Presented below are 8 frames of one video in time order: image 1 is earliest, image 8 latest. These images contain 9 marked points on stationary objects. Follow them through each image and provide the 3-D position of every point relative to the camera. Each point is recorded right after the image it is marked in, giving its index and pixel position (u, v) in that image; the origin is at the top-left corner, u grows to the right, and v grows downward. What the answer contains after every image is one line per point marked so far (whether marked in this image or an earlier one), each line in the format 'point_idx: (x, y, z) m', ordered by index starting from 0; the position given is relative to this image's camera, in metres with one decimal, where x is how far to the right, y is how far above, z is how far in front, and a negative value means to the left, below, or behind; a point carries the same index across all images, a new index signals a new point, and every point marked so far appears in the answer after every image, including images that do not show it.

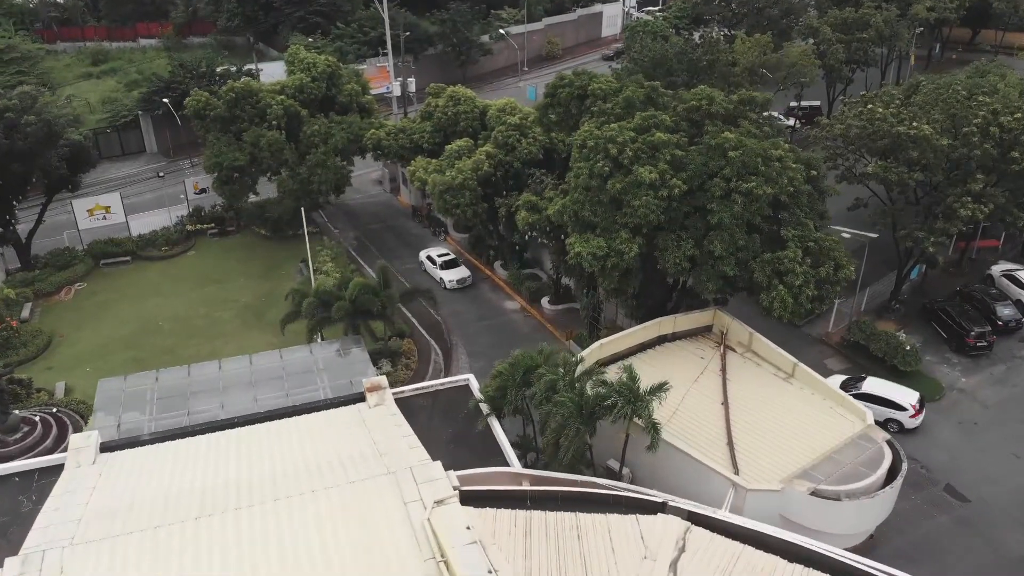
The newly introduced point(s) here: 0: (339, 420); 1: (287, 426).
0: (-4.3, -3.3, +19.3) m
1: (-5.6, -3.4, +19.3) m
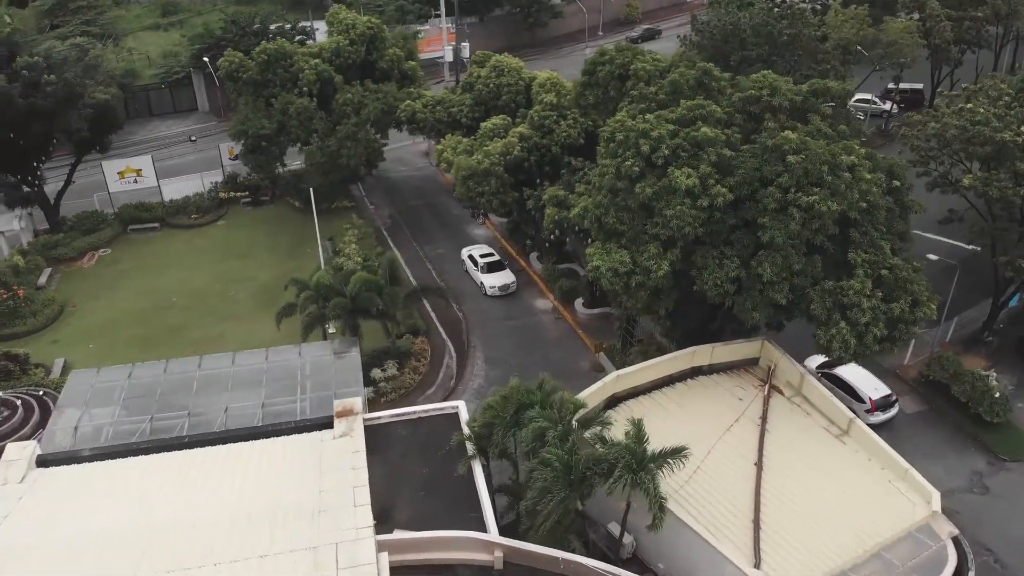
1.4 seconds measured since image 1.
0: (-4.6, -3.5, +16.7) m
1: (-5.9, -3.5, +16.9) m
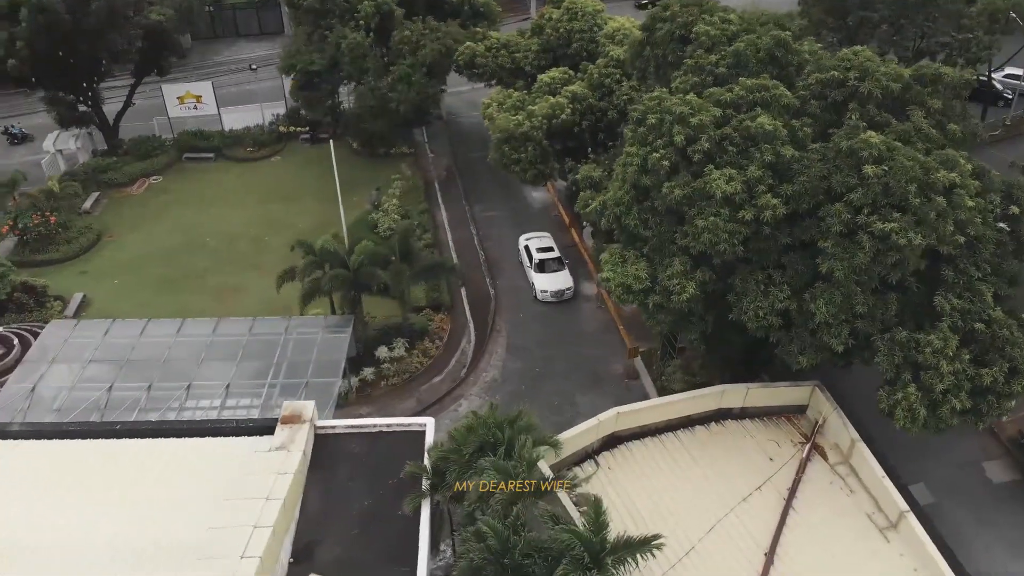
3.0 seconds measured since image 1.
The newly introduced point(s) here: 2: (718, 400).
0: (-5.4, -3.3, +14.6) m
1: (-6.6, -3.1, +14.9) m
2: (+4.2, -2.3, +16.2) m
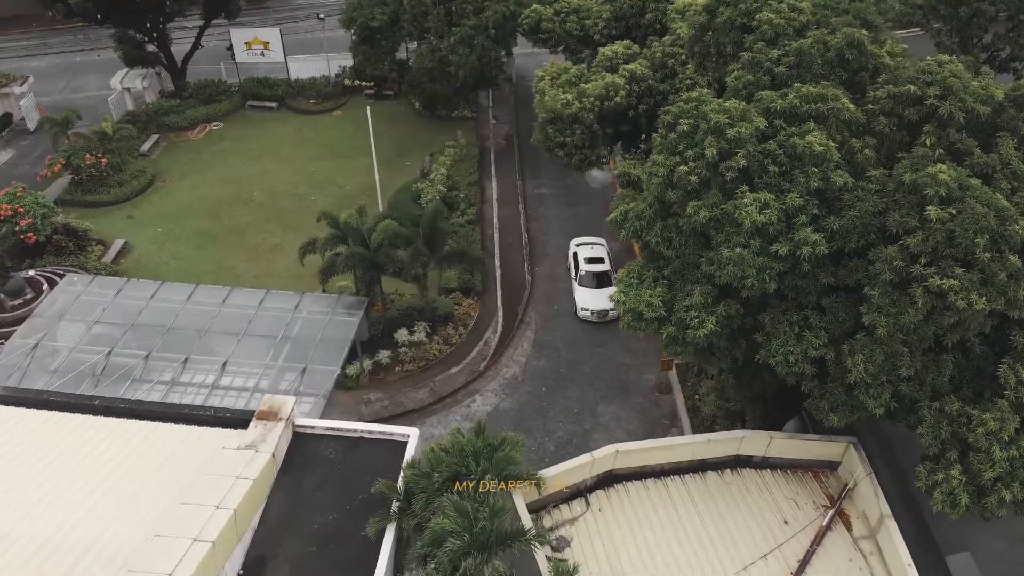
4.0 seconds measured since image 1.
0: (-5.7, -3.0, +13.8) m
1: (-6.9, -2.7, +14.3) m
2: (+4.0, -2.9, +14.4) m
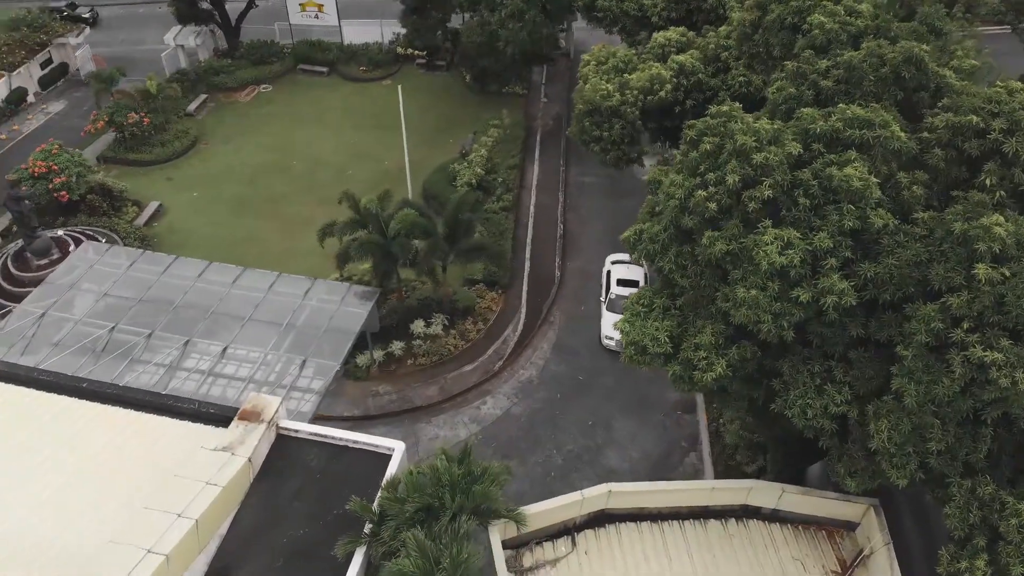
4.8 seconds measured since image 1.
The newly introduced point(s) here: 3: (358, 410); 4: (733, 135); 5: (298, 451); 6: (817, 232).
0: (-6.0, -2.8, +13.3) m
1: (-7.1, -2.5, +13.9) m
2: (+3.8, -3.4, +13.2) m
3: (-3.8, -3.0, +19.6) m
4: (+3.3, +2.2, +11.7) m
5: (-3.8, -2.9, +14.2) m
6: (+4.2, +0.8, +10.8) m
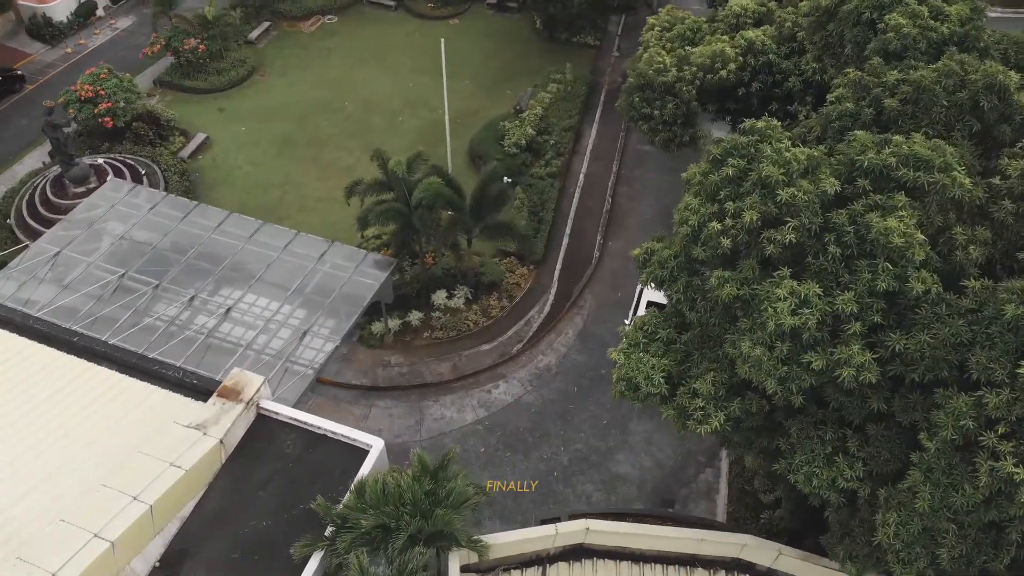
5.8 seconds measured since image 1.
0: (-6.3, -2.3, +13.0) m
1: (-7.3, -1.8, +13.6) m
2: (+3.3, -3.9, +11.9) m
3: (-3.5, -2.2, +19.0) m
4: (+3.2, +1.6, +10.0) m
5: (-4.1, -2.5, +13.7) m
6: (+3.9, 0.0, +9.2) m
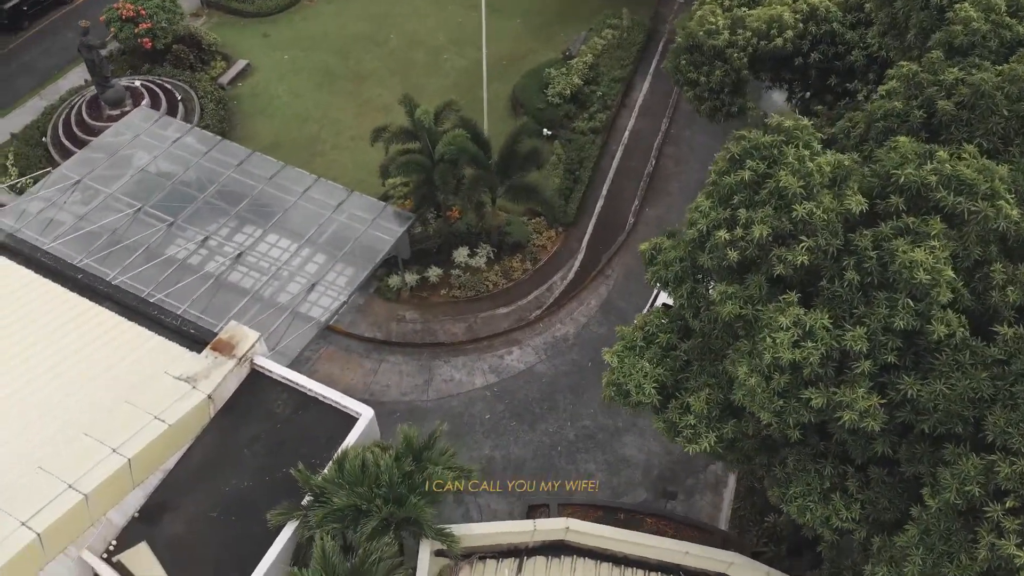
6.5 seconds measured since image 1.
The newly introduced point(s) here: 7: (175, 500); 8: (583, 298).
0: (-6.4, -1.4, +12.9) m
1: (-7.3, -0.8, +13.5) m
2: (+3.0, -4.0, +11.3) m
3: (-3.1, -1.0, +18.6) m
4: (+3.2, +1.4, +9.0) m
5: (-4.1, -1.8, +13.5) m
6: (+3.6, -0.3, +8.2) m
7: (-5.2, -3.3, +12.3) m
8: (+1.7, -0.2, +19.5) m
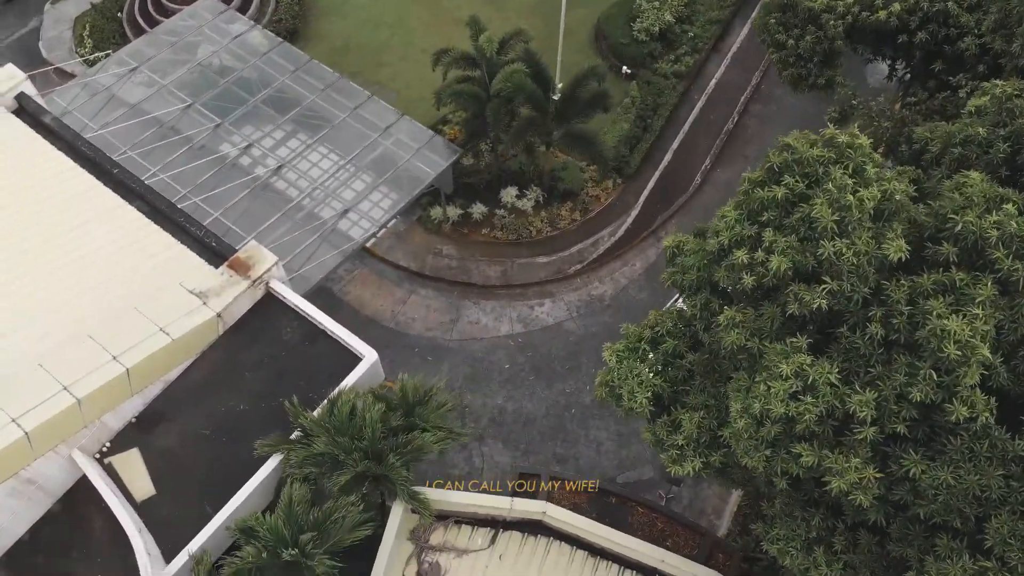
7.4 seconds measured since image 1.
0: (-6.1, +0.1, +12.9) m
1: (-6.8, +1.0, +13.5) m
2: (+2.5, -4.0, +10.9) m
3: (-2.3, +0.6, +18.3) m
4: (+3.2, +1.0, +7.9) m
5: (-3.9, -0.5, +13.3) m
6: (+3.3, -0.8, +7.3) m
7: (-5.3, -2.0, +12.5) m
8: (+2.7, +0.7, +18.6) m
